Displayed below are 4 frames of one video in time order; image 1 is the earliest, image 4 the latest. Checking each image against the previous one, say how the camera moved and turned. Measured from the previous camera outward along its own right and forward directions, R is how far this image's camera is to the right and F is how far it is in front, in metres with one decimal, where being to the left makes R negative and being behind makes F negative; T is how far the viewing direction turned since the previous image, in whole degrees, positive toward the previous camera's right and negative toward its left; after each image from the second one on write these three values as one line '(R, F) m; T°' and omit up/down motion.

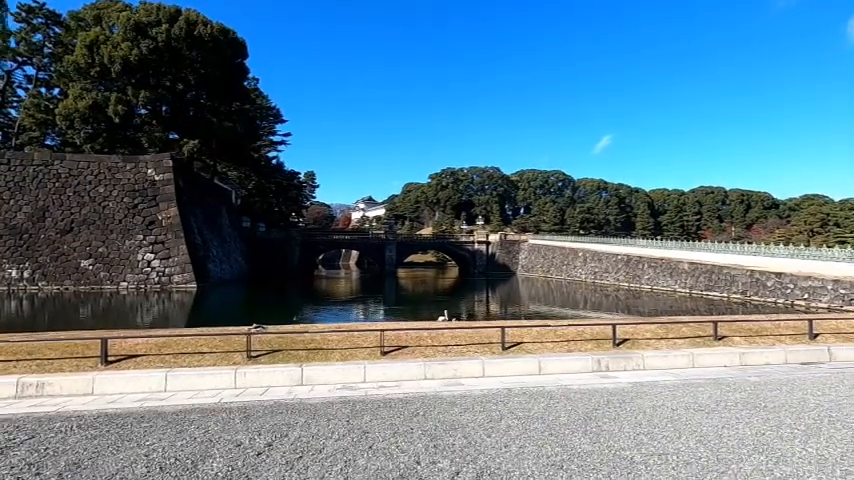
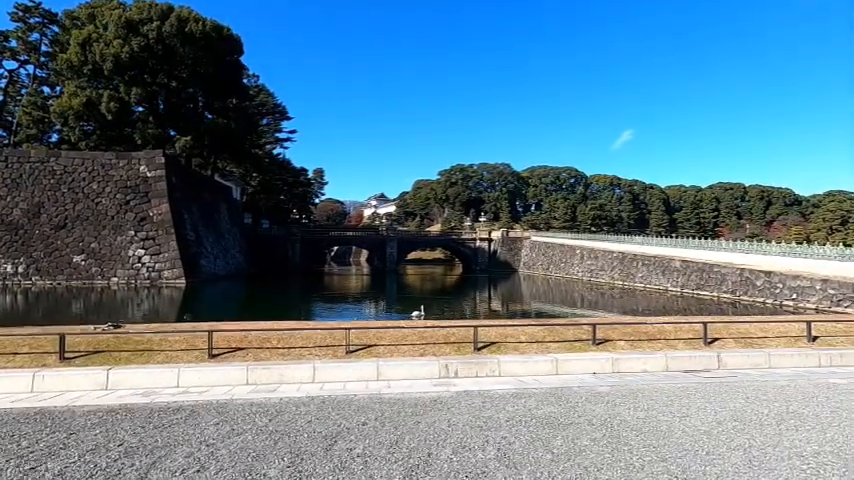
(+1.9, +0.5) m; -2°
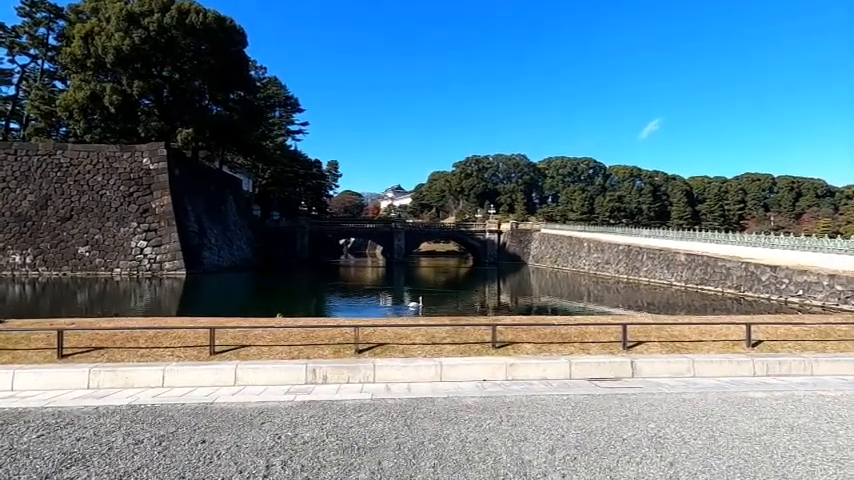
(+1.4, +0.6) m; -3°
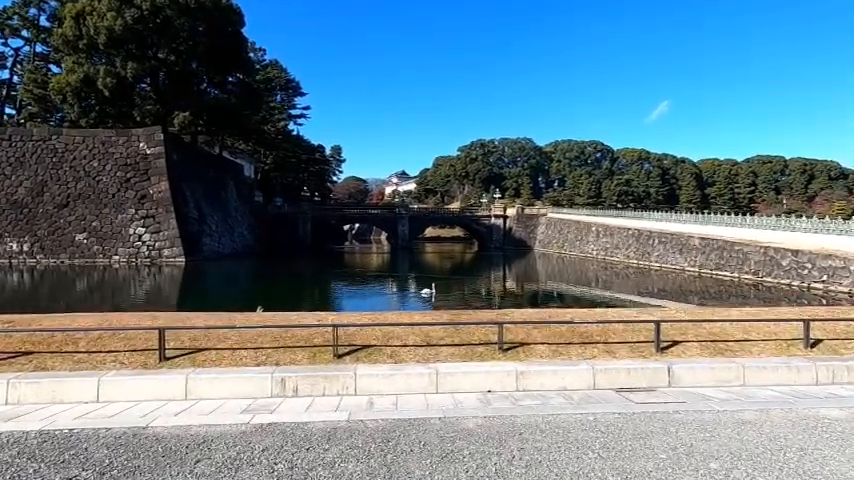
(+0.1, +0.9) m; -1°
